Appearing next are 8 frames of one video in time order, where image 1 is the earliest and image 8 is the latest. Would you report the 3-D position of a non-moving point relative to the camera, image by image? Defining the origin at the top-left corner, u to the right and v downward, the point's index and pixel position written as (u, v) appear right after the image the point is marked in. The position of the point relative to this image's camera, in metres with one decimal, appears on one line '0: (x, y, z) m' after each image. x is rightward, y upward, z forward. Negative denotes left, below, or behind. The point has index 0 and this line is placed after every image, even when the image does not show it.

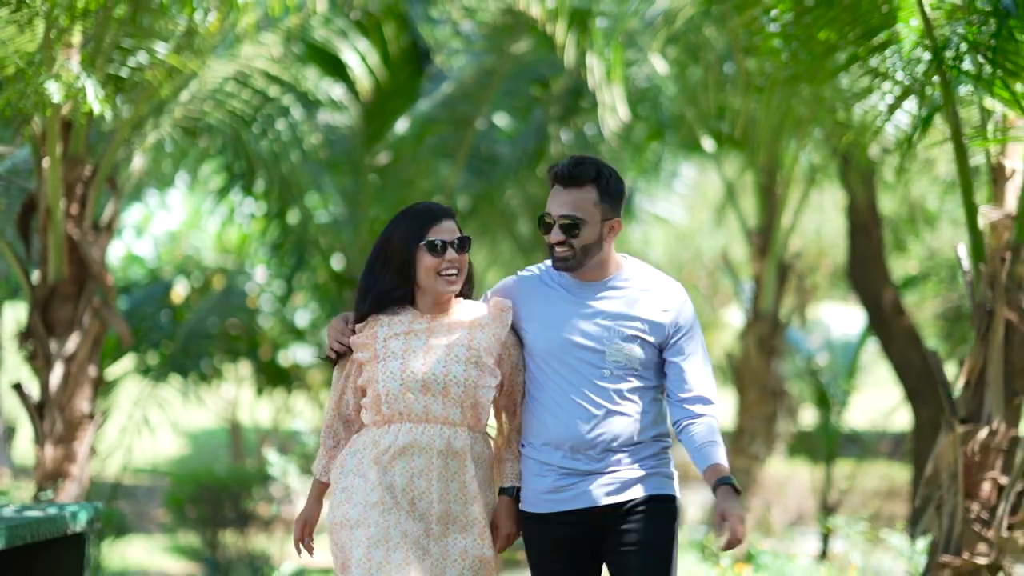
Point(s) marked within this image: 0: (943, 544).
0: (+1.1, -0.7, +5.7) m
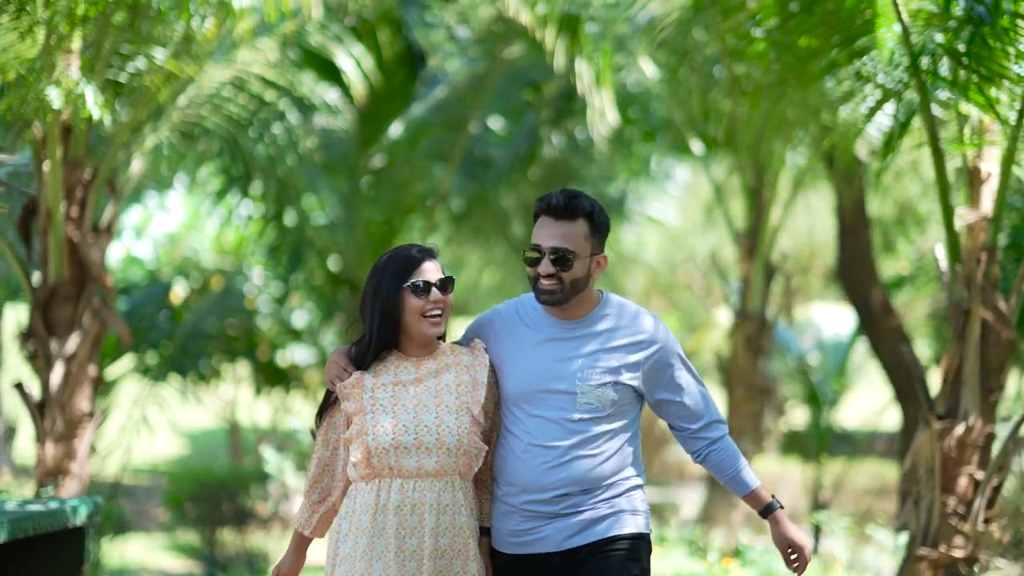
0: (+1.1, -0.7, +5.8) m
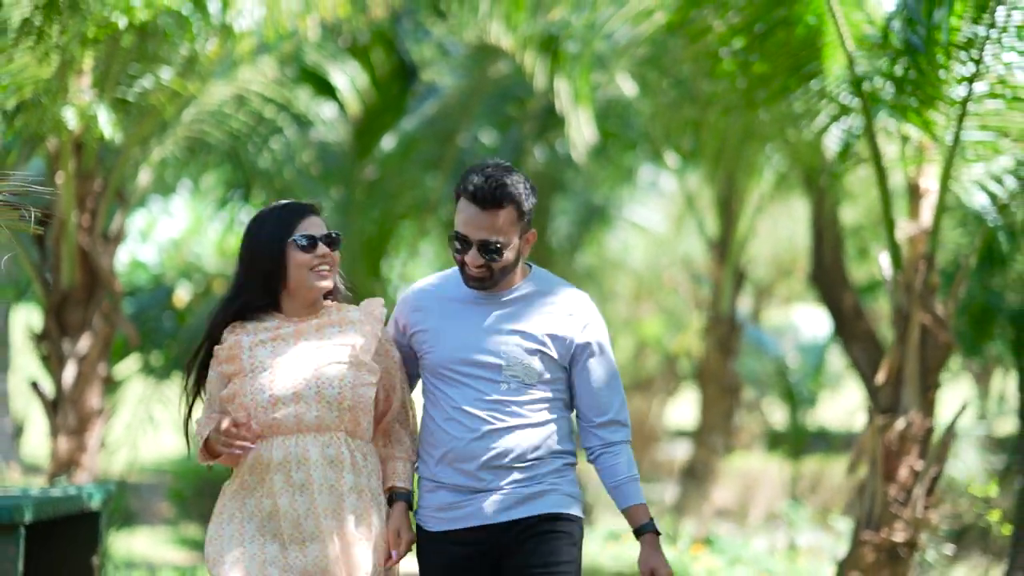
0: (+1.0, -0.7, +6.4) m
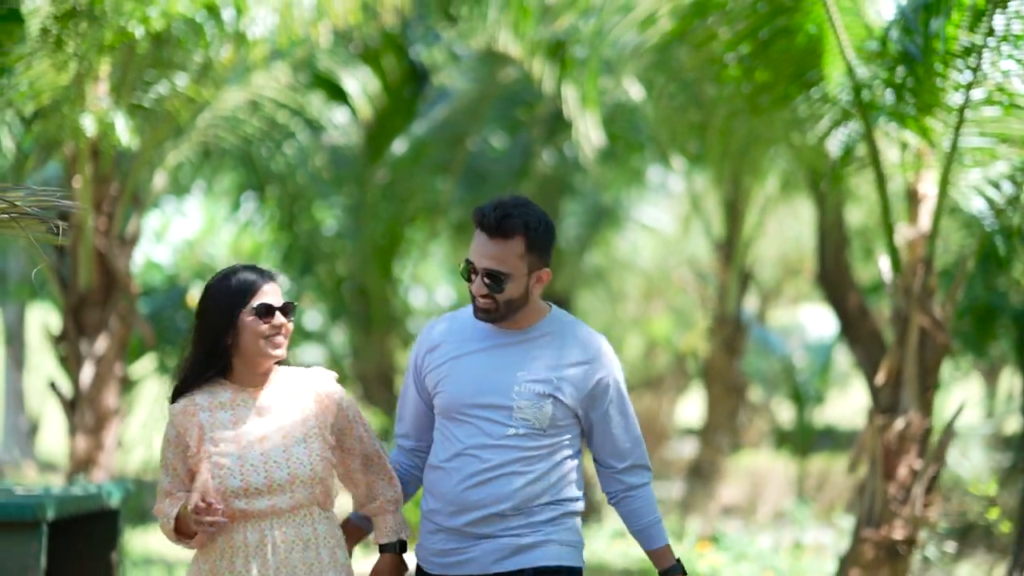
0: (+1.0, -0.7, +6.5) m
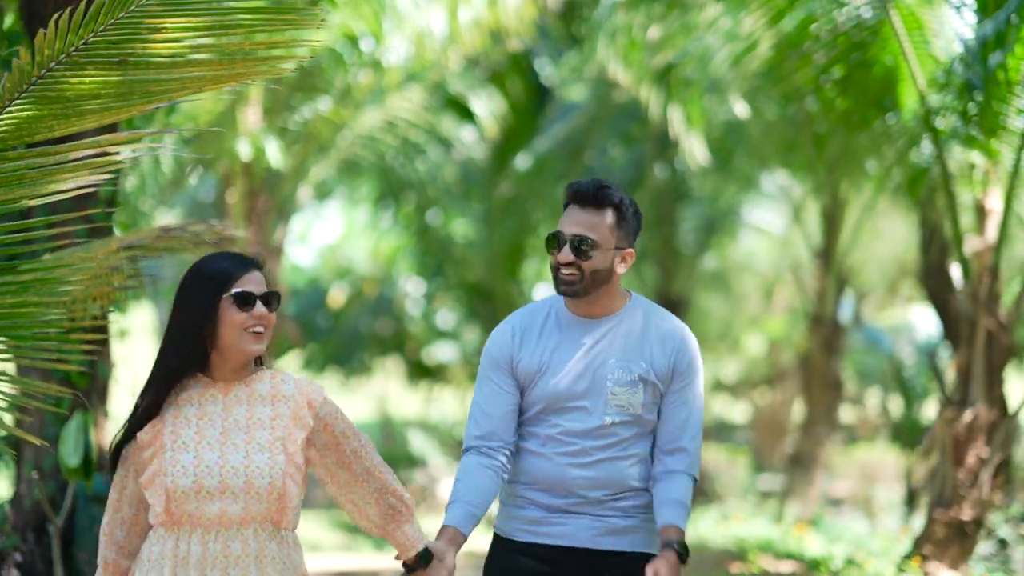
0: (+1.4, -0.7, +7.2) m
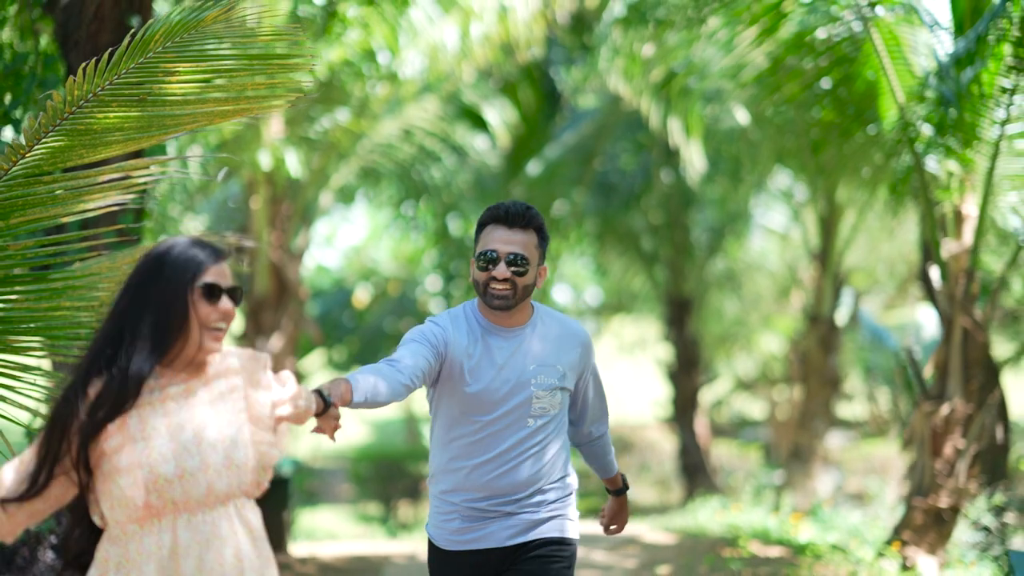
0: (+1.4, -0.7, +7.7) m
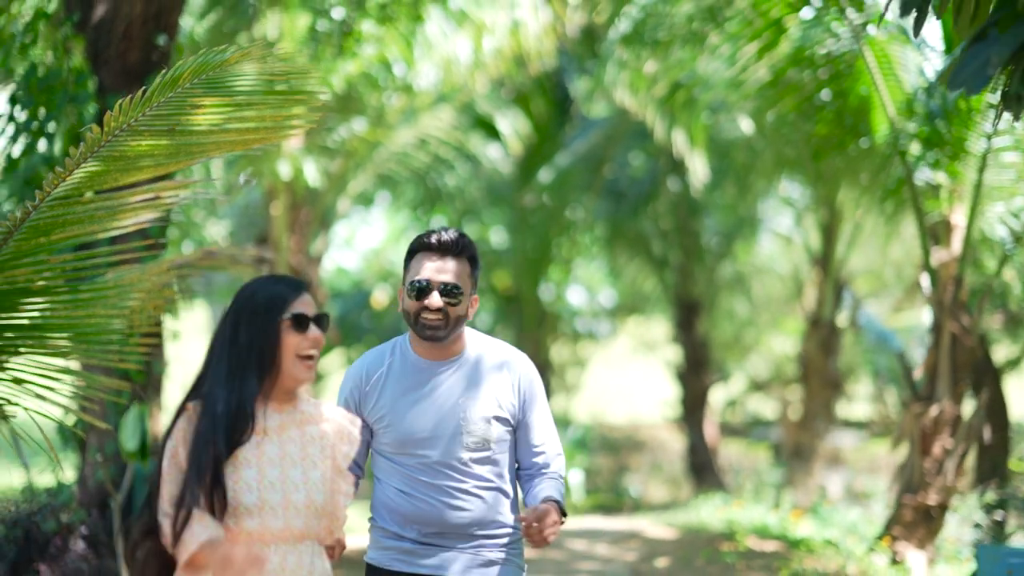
0: (+1.4, -0.7, +8.0) m
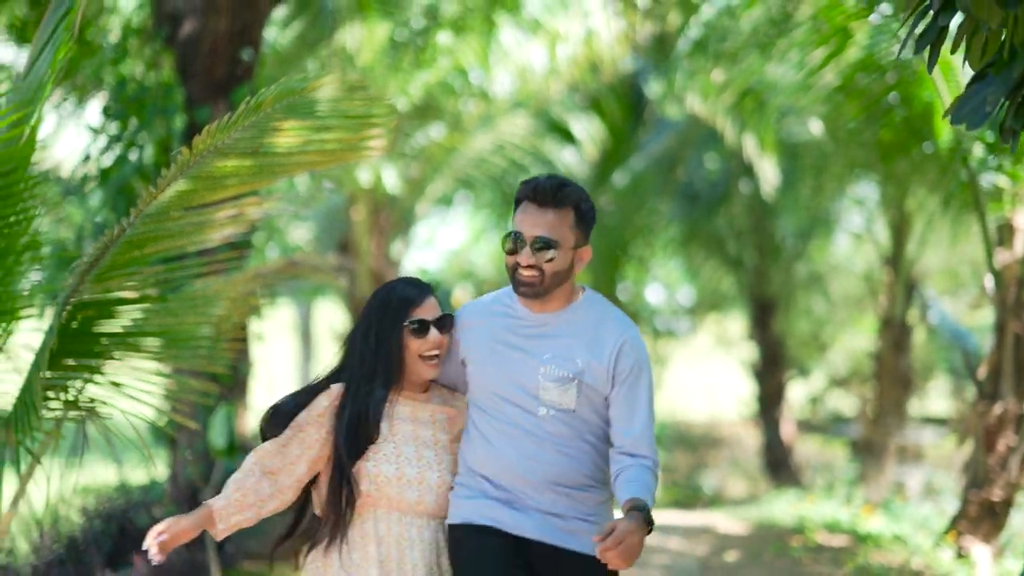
0: (+1.7, -0.7, +8.2) m
